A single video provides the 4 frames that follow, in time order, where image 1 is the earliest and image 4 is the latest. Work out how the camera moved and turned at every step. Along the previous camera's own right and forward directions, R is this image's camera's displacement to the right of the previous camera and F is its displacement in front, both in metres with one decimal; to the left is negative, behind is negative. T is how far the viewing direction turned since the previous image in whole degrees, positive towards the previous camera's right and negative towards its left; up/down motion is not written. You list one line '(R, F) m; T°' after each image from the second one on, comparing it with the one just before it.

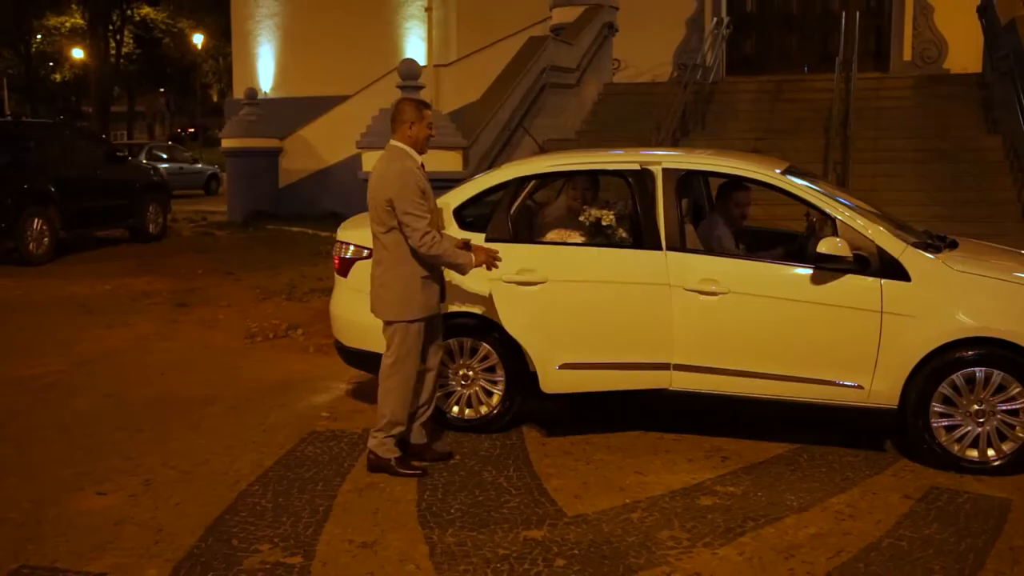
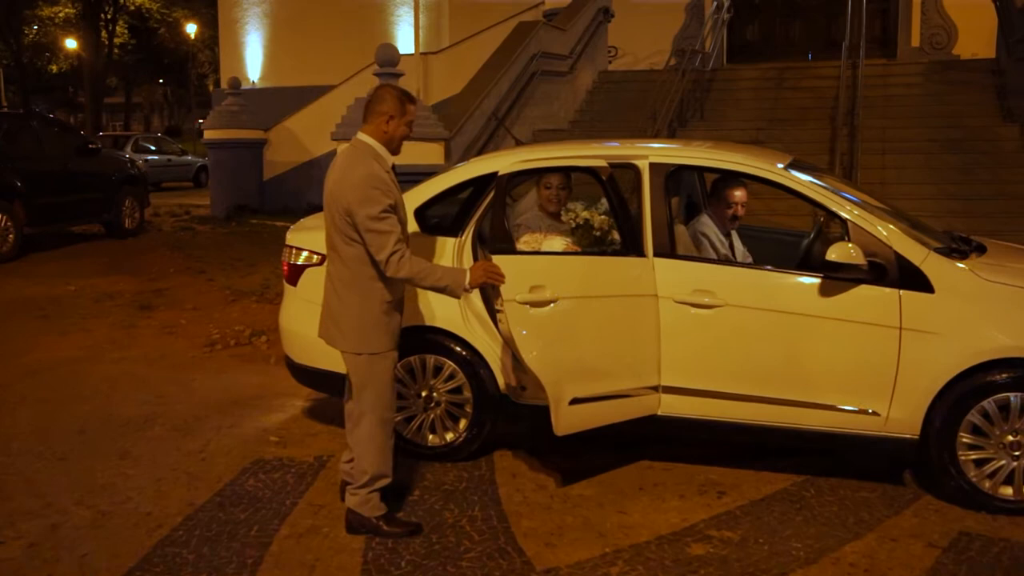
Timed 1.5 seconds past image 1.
(+0.2, +0.7) m; 0°
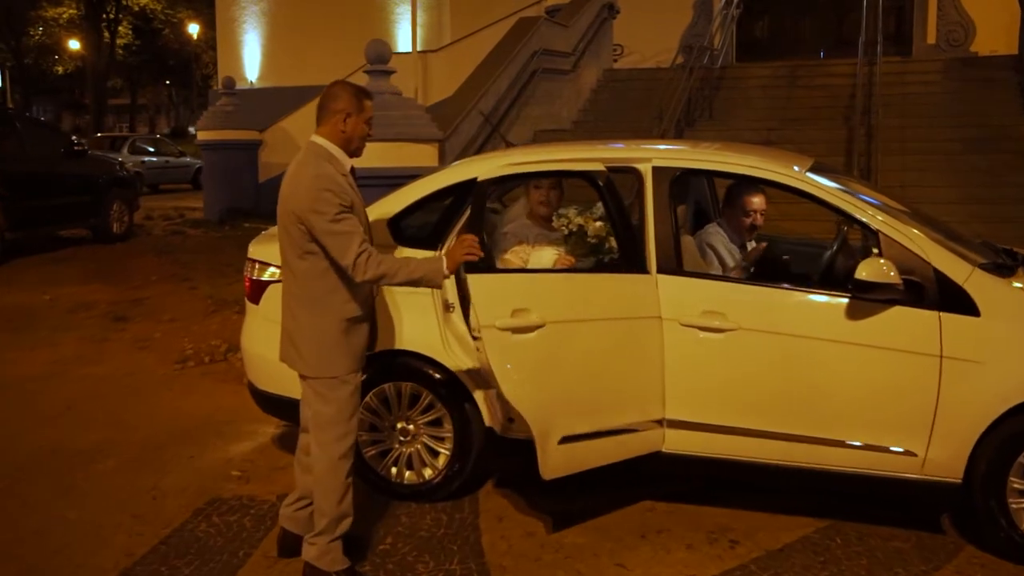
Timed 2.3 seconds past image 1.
(+0.1, +0.6) m; 0°
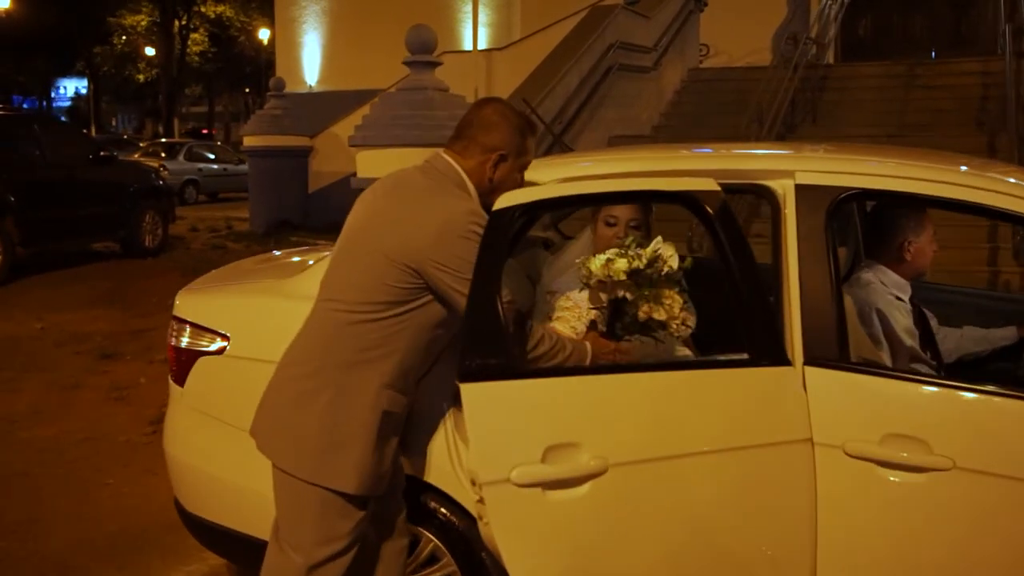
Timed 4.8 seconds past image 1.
(+0.1, +1.7) m; -4°
